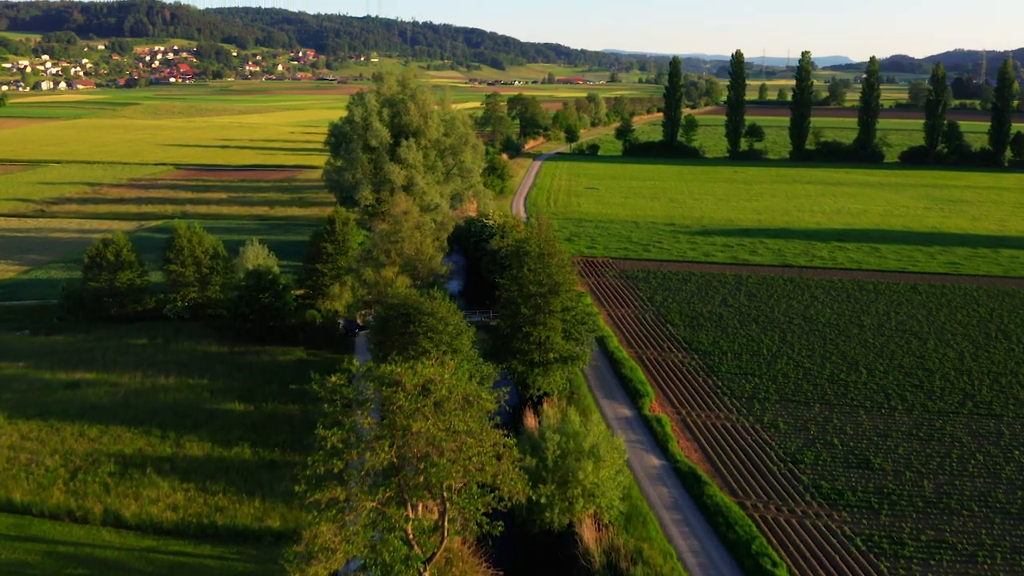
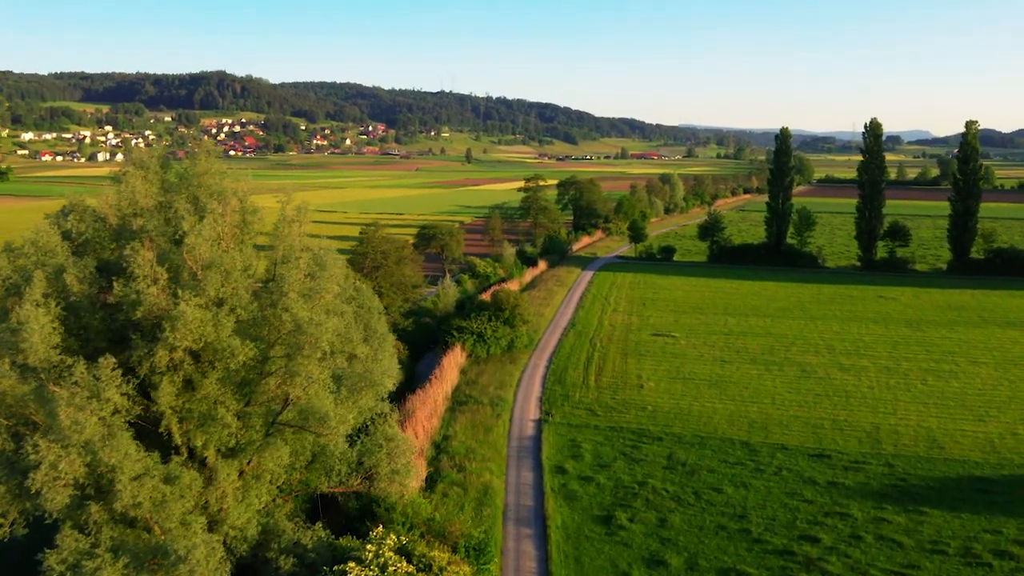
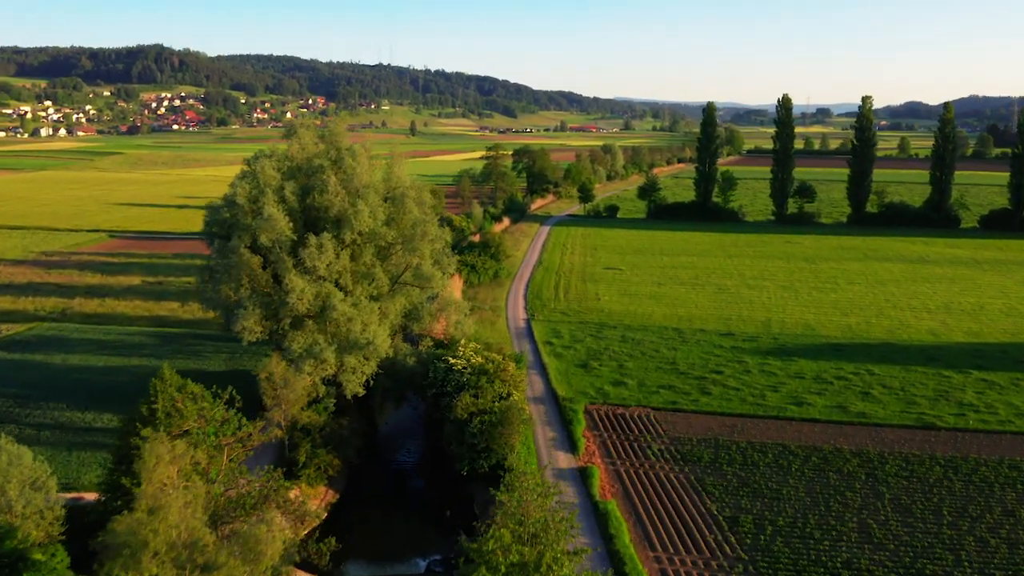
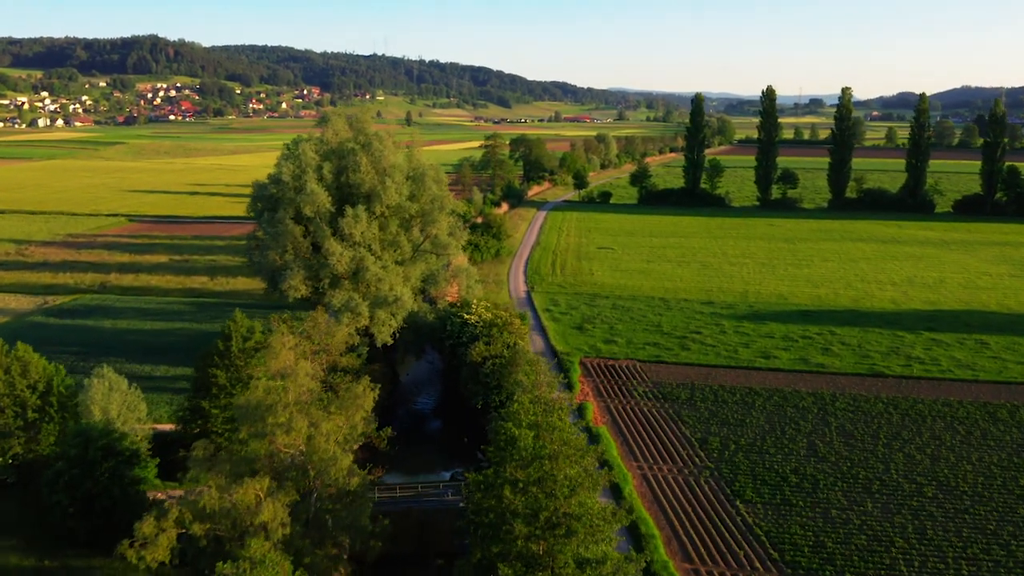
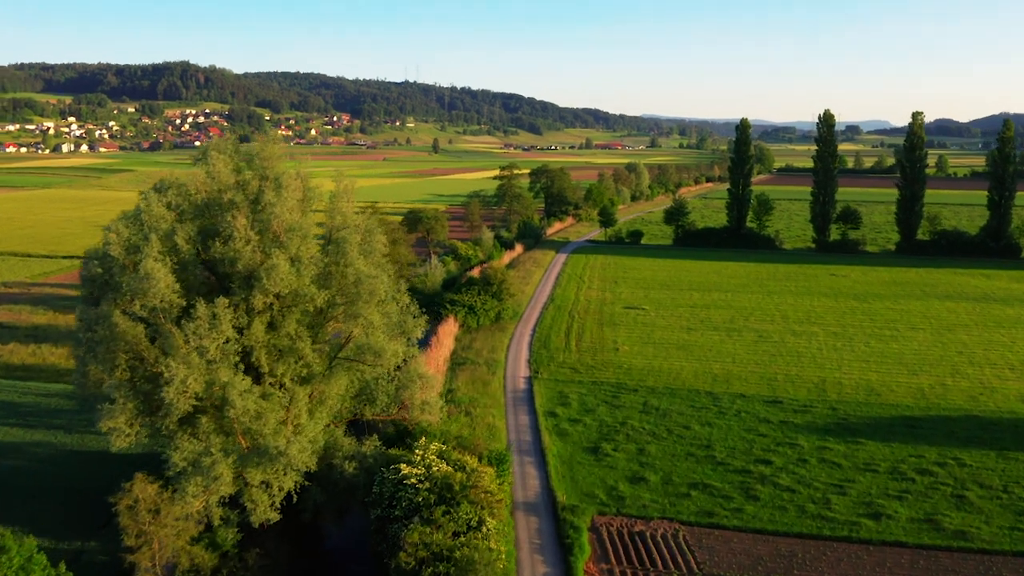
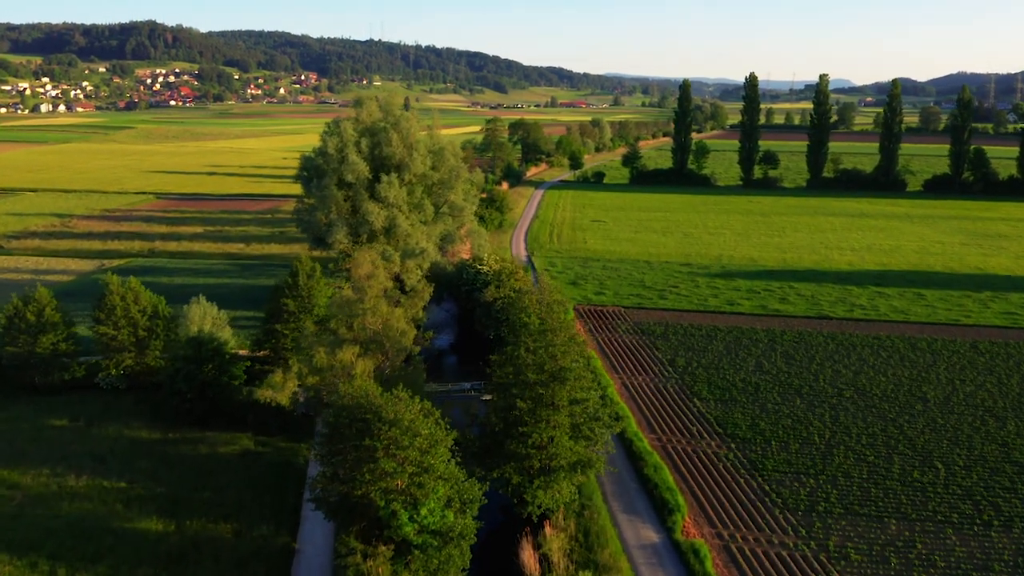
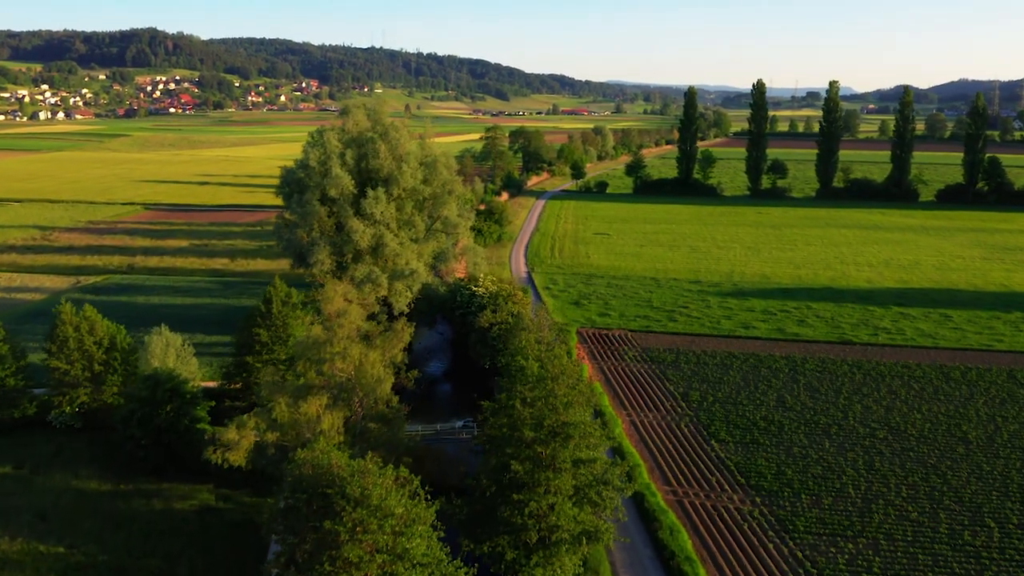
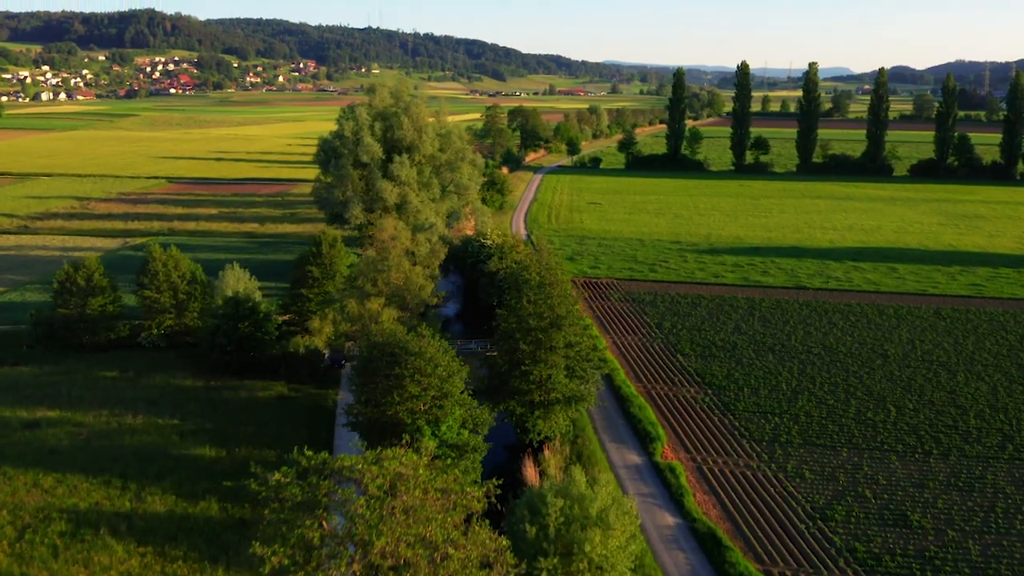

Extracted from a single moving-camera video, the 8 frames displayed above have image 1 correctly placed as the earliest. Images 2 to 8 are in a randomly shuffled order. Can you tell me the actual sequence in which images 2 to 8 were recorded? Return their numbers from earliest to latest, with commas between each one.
8, 6, 7, 4, 3, 5, 2
